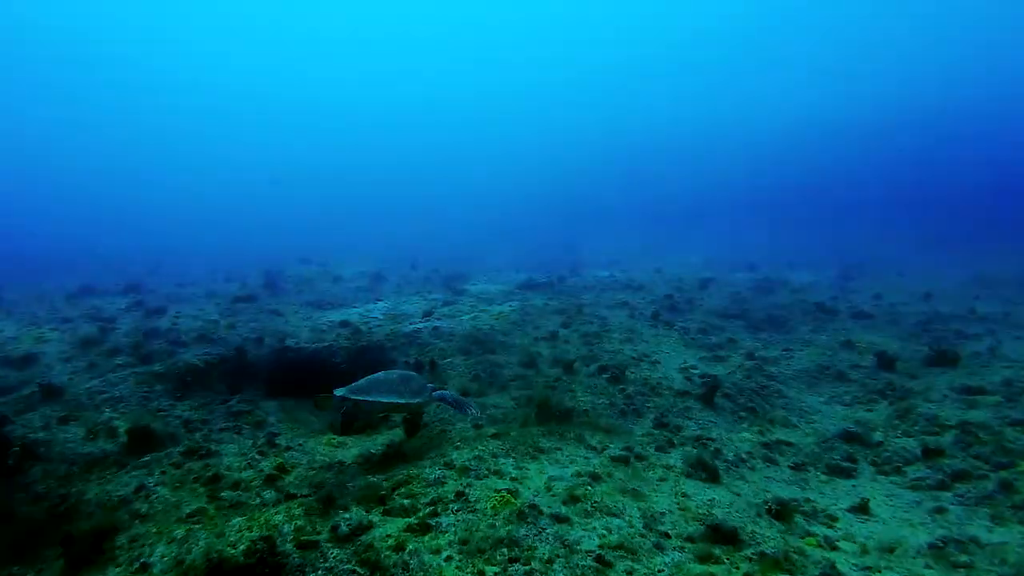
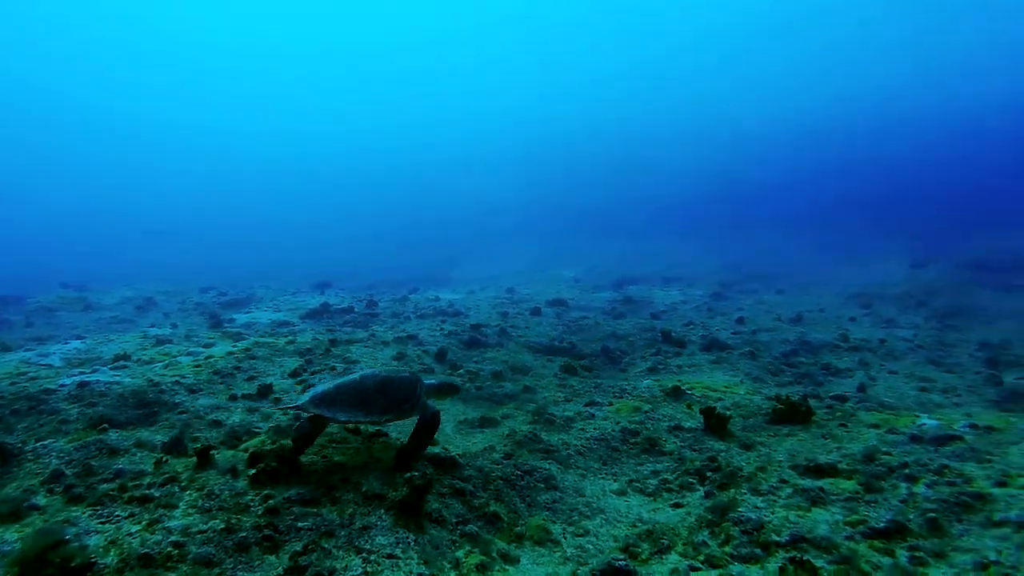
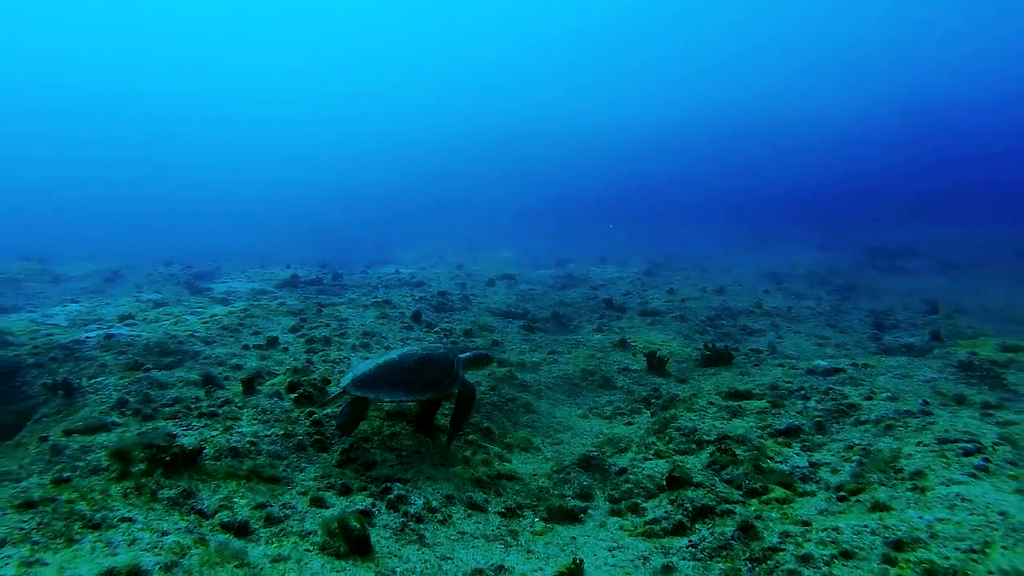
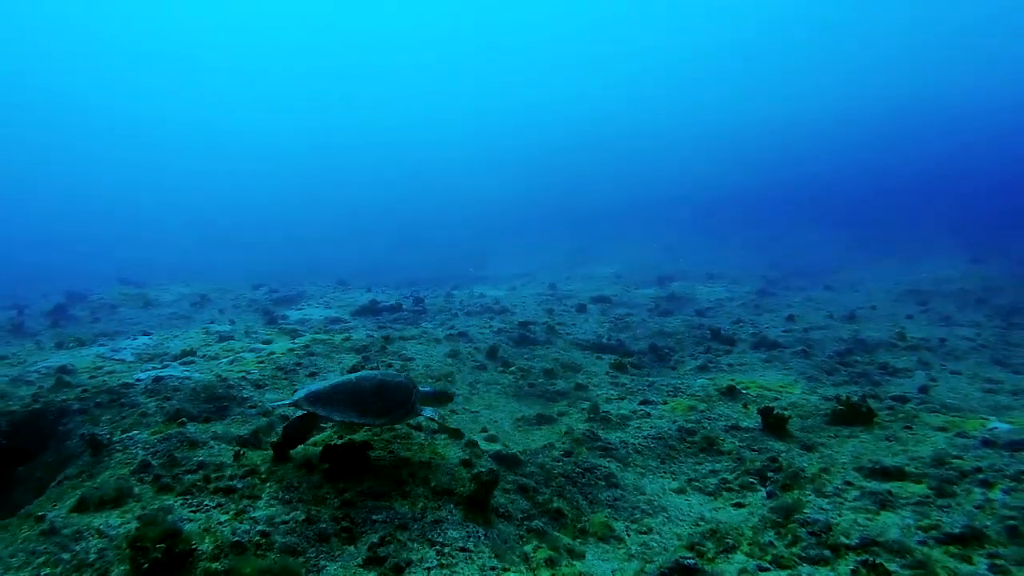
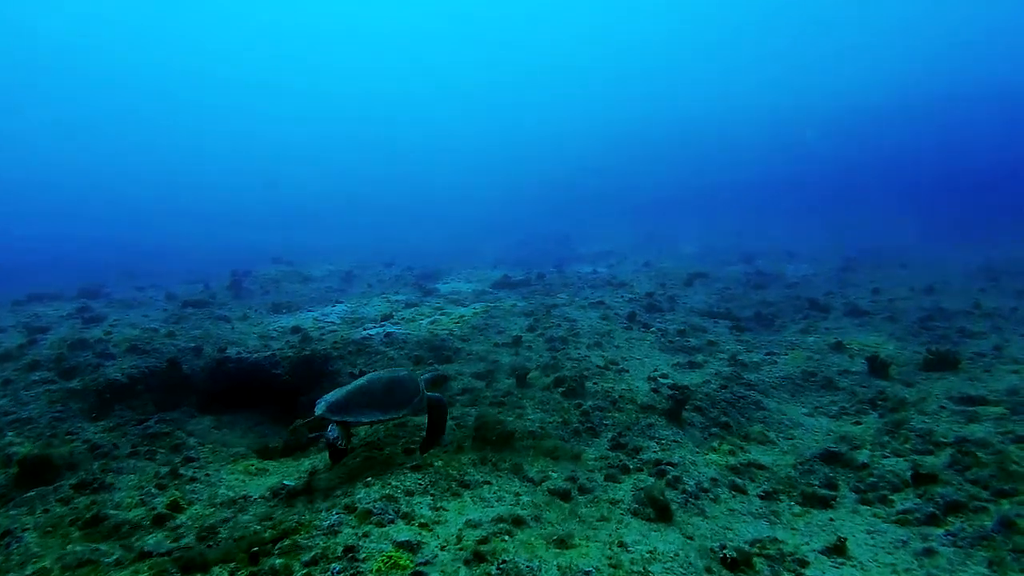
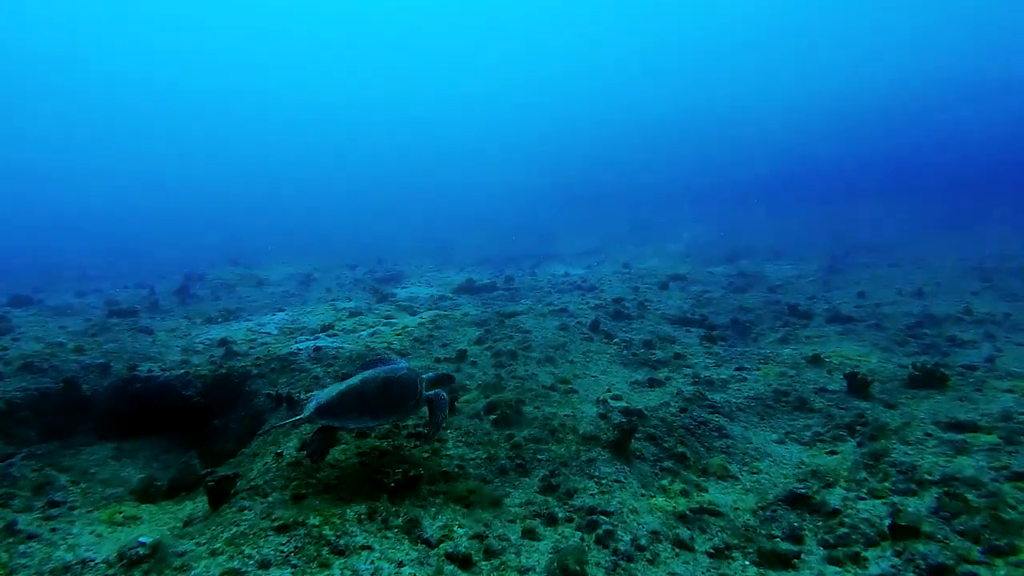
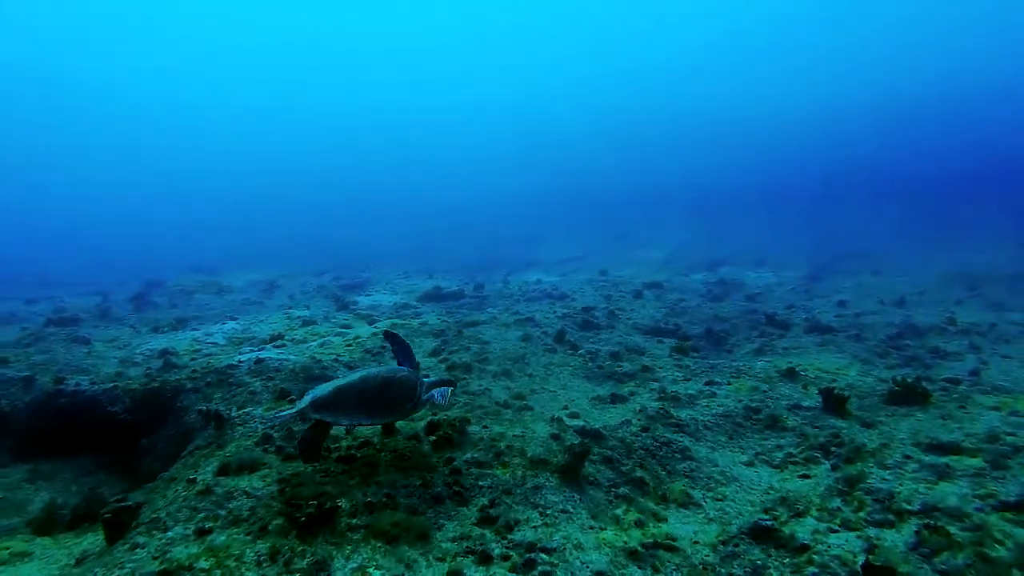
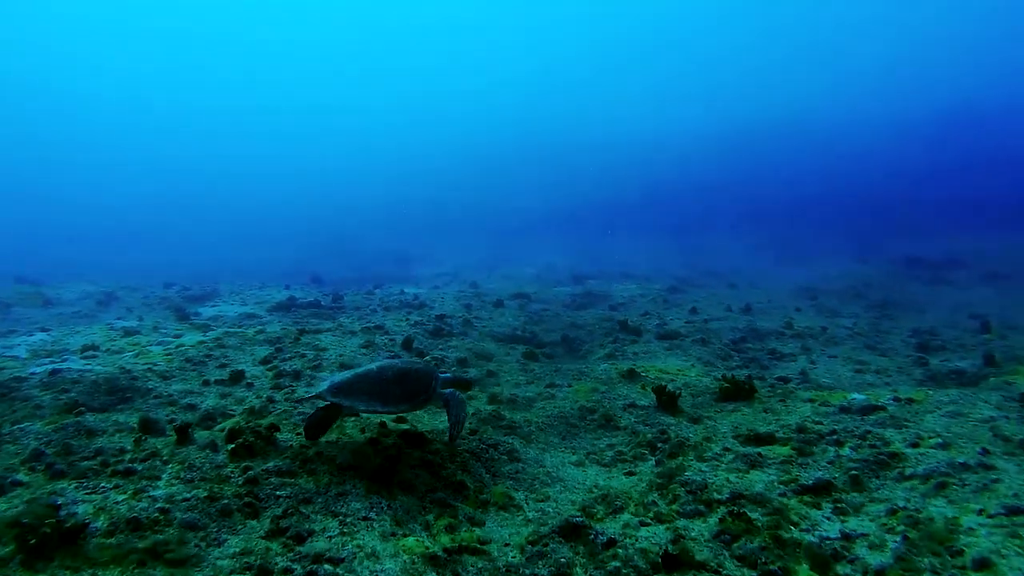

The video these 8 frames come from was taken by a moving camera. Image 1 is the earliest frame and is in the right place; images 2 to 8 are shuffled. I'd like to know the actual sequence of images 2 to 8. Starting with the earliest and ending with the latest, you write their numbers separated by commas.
5, 6, 7, 4, 2, 8, 3
